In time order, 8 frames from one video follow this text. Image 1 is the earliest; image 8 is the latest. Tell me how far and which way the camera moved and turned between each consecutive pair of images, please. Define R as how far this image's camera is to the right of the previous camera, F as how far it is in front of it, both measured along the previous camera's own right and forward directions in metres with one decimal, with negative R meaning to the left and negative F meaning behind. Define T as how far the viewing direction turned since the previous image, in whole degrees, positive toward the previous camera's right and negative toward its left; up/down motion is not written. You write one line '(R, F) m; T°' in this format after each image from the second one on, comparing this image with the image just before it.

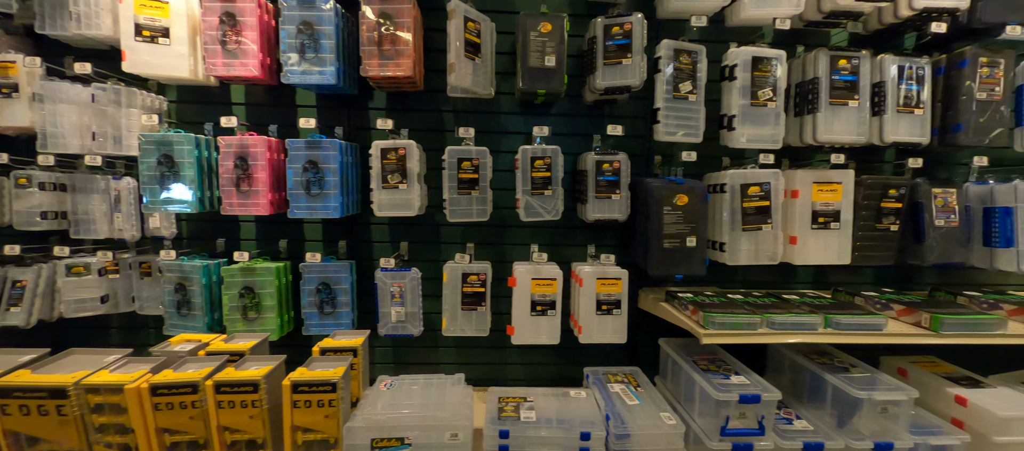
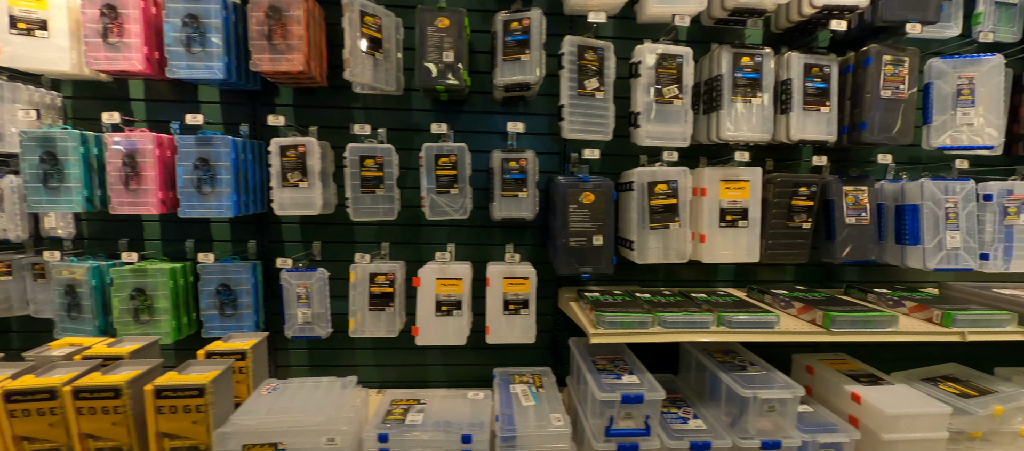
(+0.4, 0.0) m; +1°
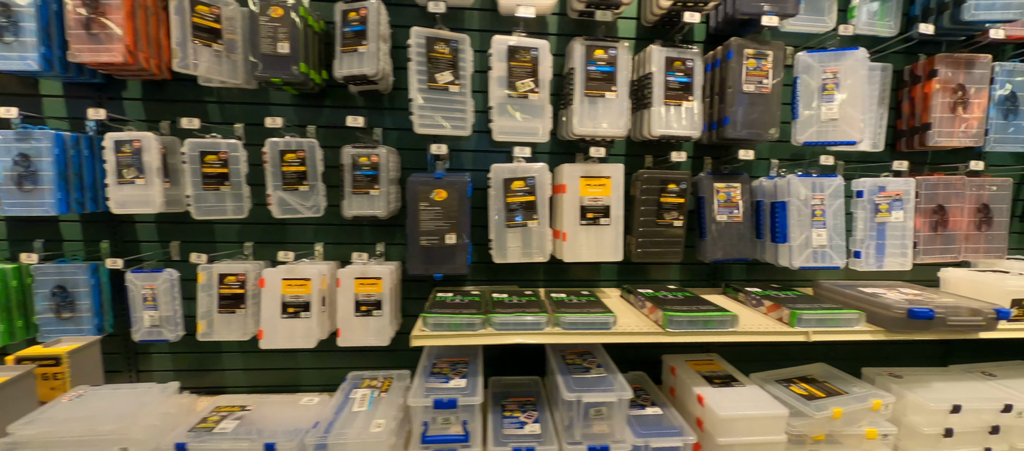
(+0.6, +0.1) m; +1°
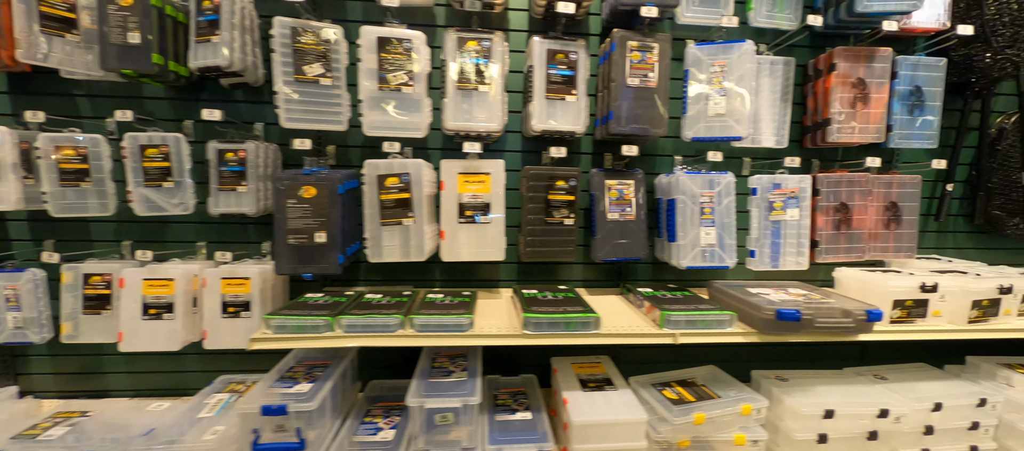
(+0.5, +0.1) m; 0°
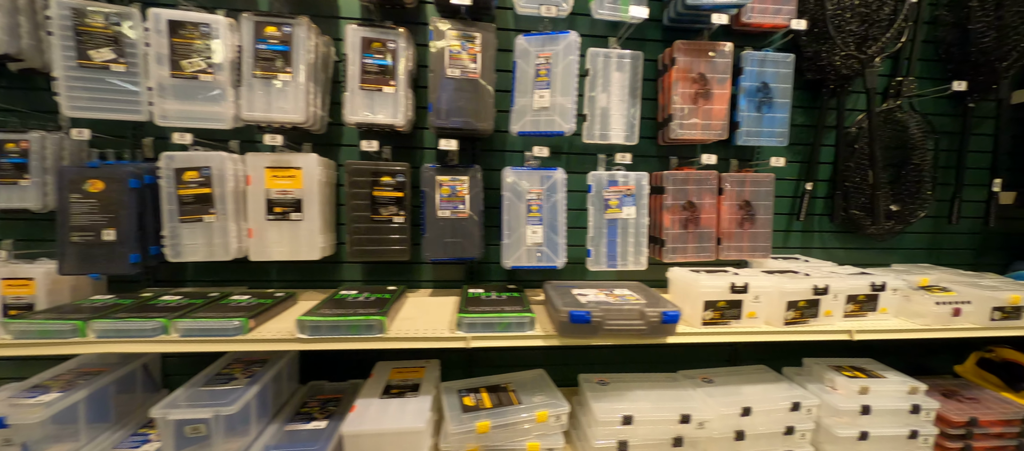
(+0.7, +0.1) m; +1°
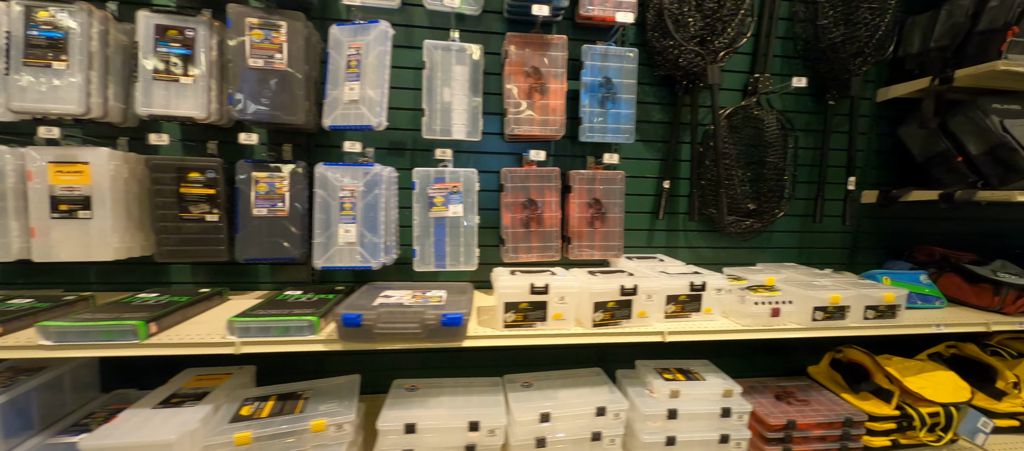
(+0.7, +0.1) m; +1°
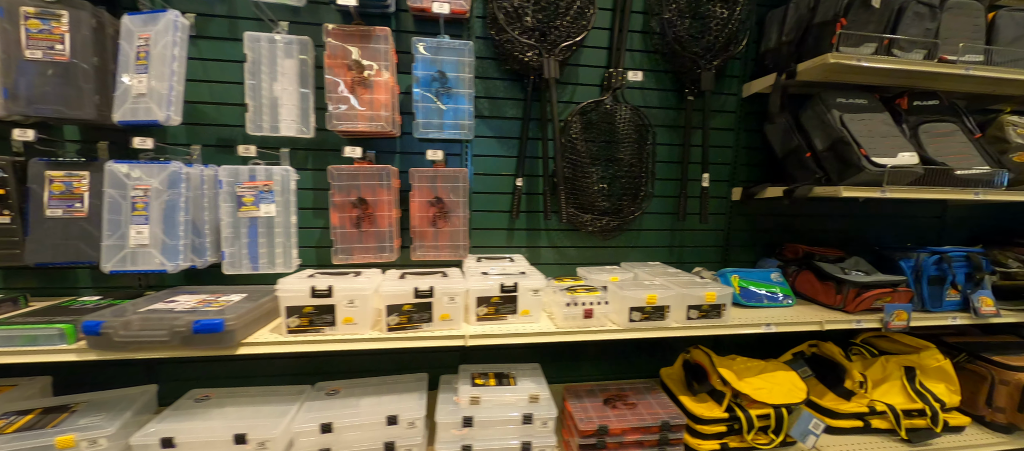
(+0.7, +0.1) m; +1°
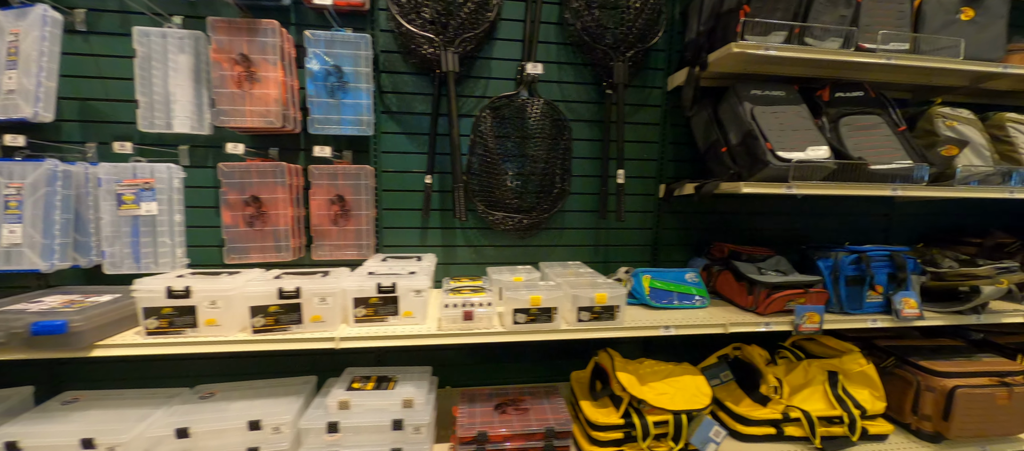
(+0.5, +0.1) m; -1°
